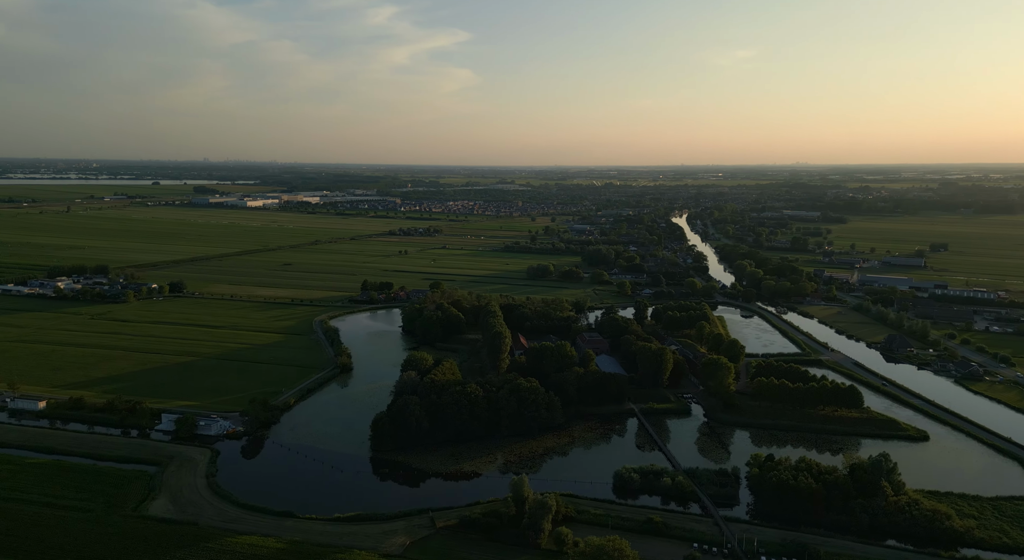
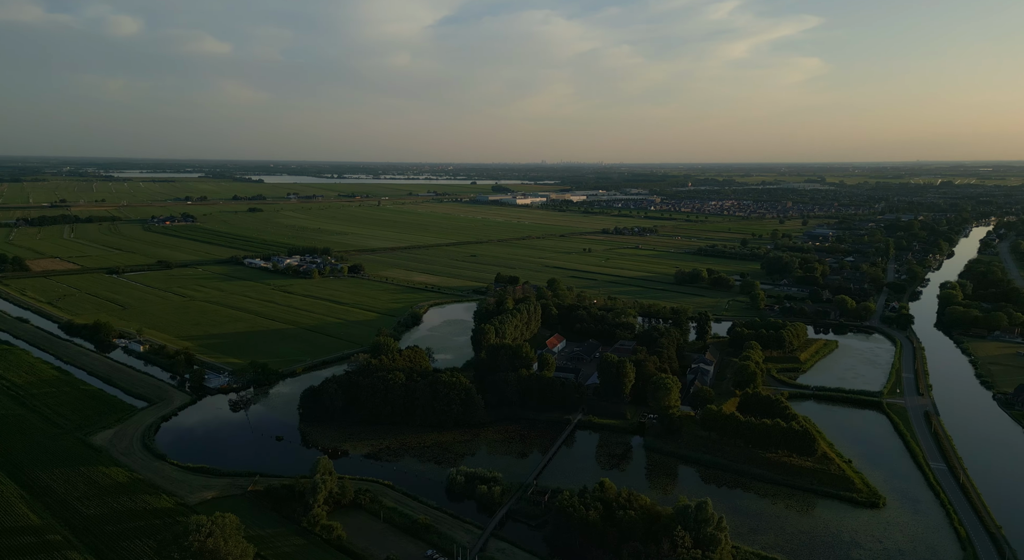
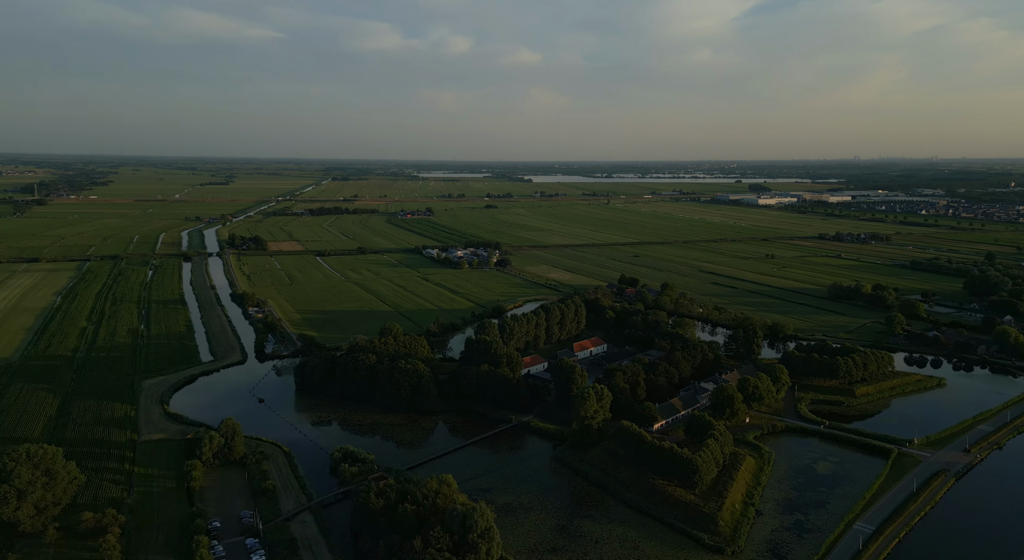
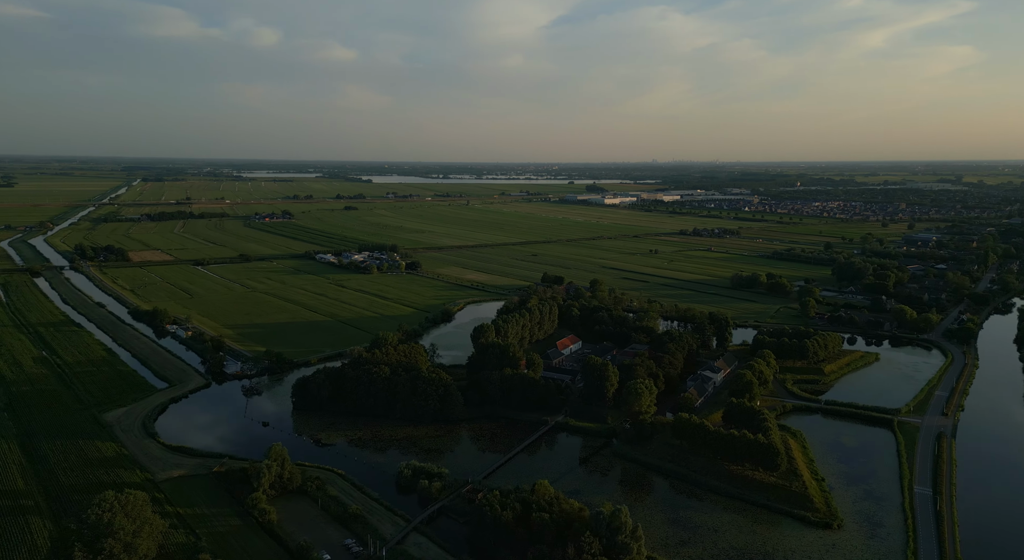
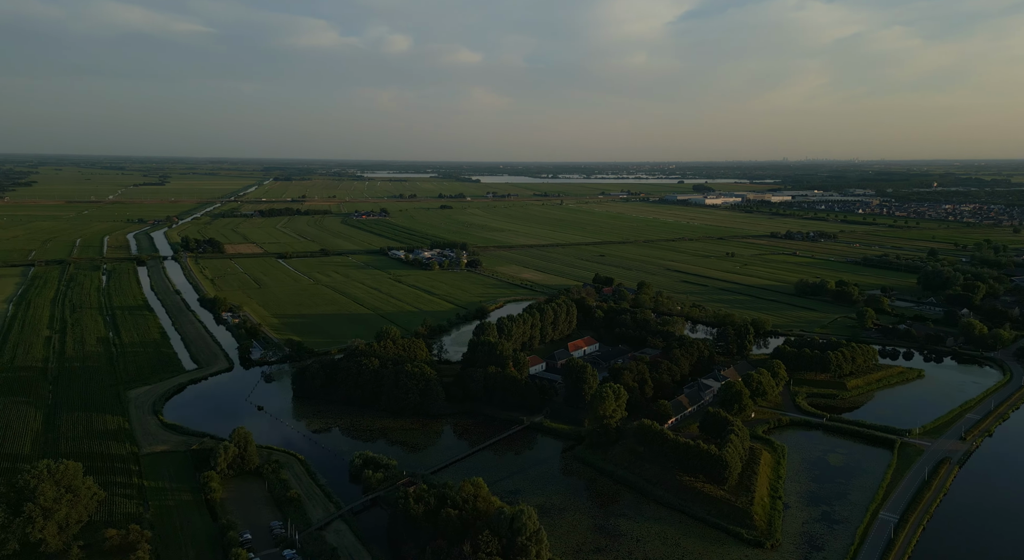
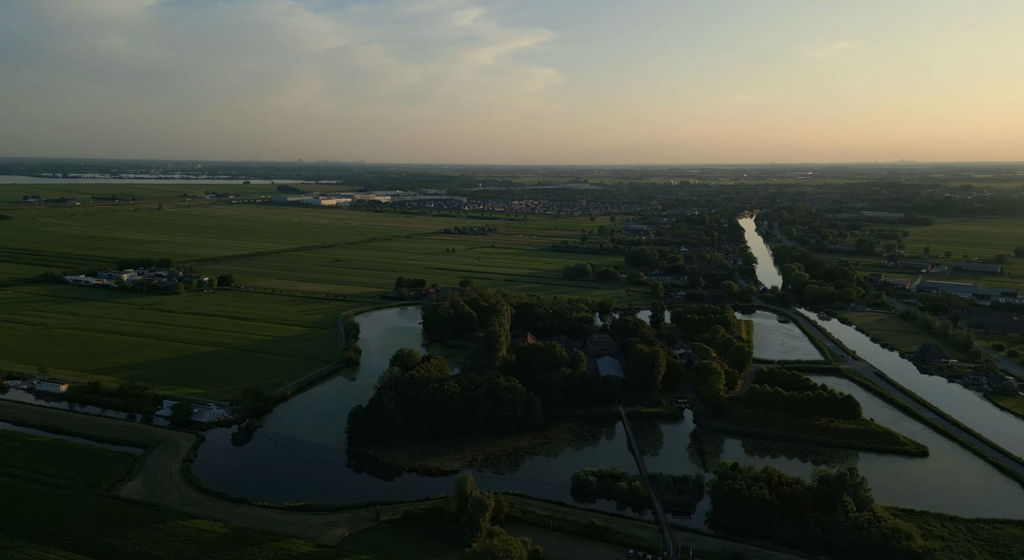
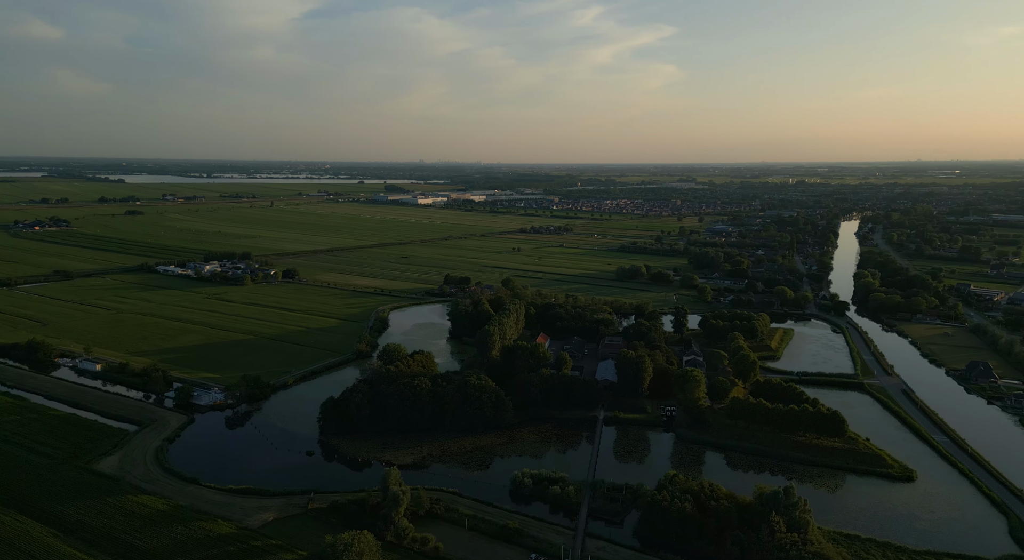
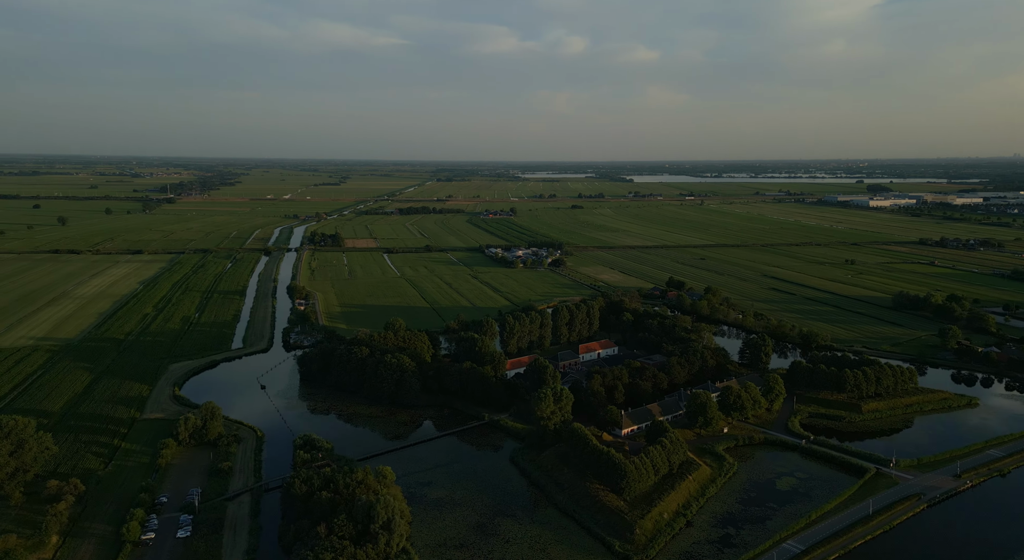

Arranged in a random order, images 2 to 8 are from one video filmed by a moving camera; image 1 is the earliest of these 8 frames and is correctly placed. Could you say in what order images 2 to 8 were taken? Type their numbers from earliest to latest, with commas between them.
6, 7, 2, 4, 5, 3, 8
